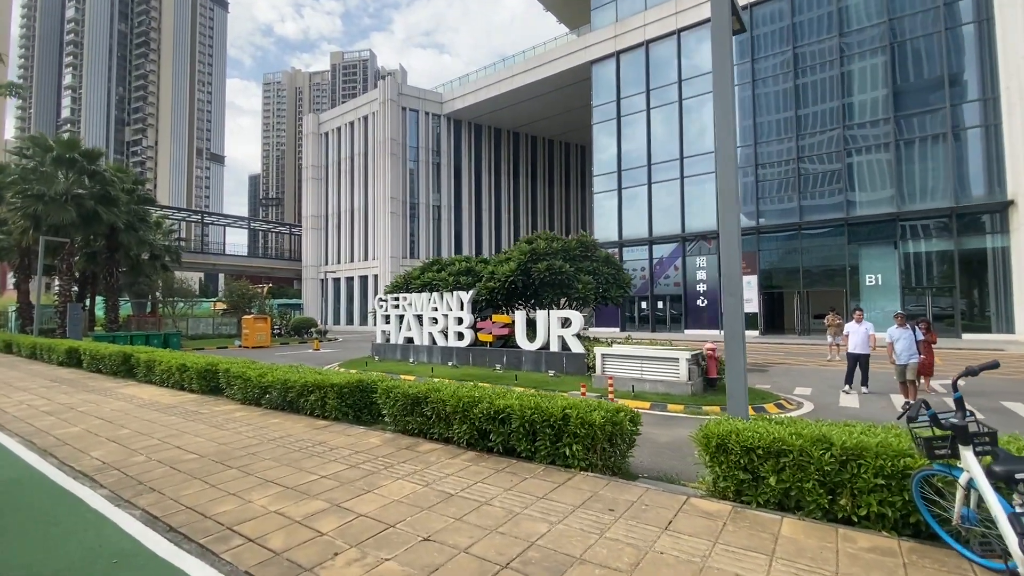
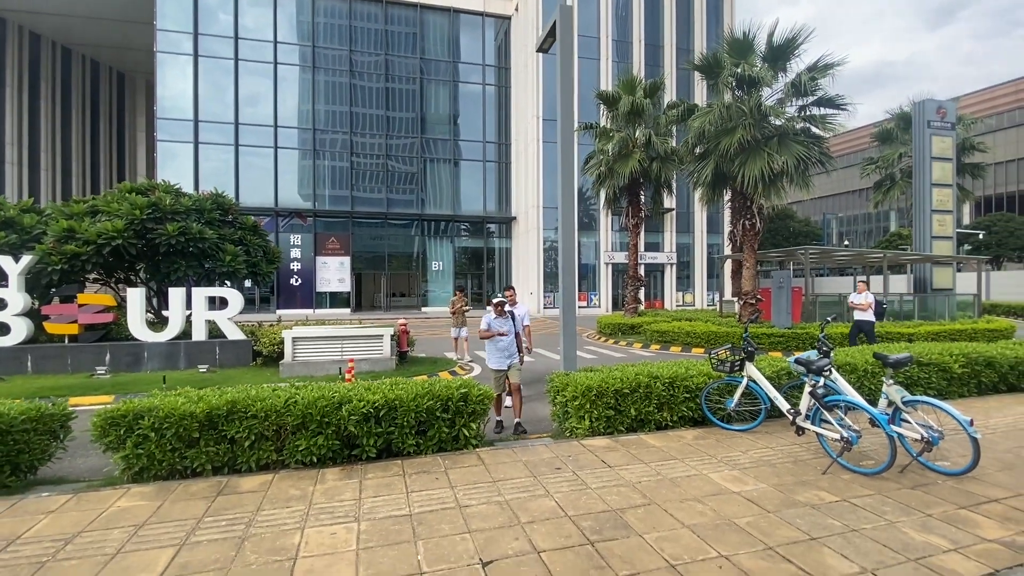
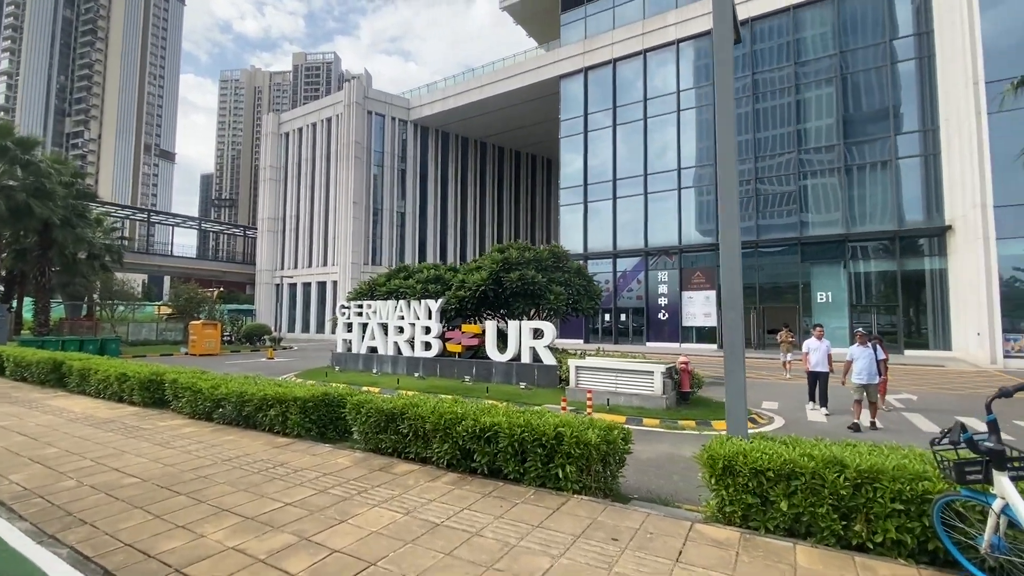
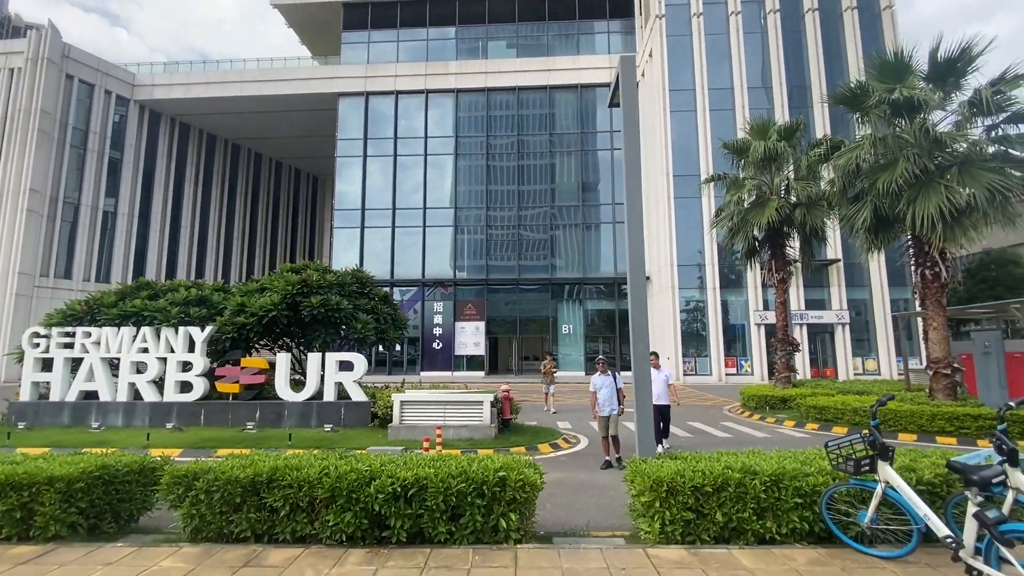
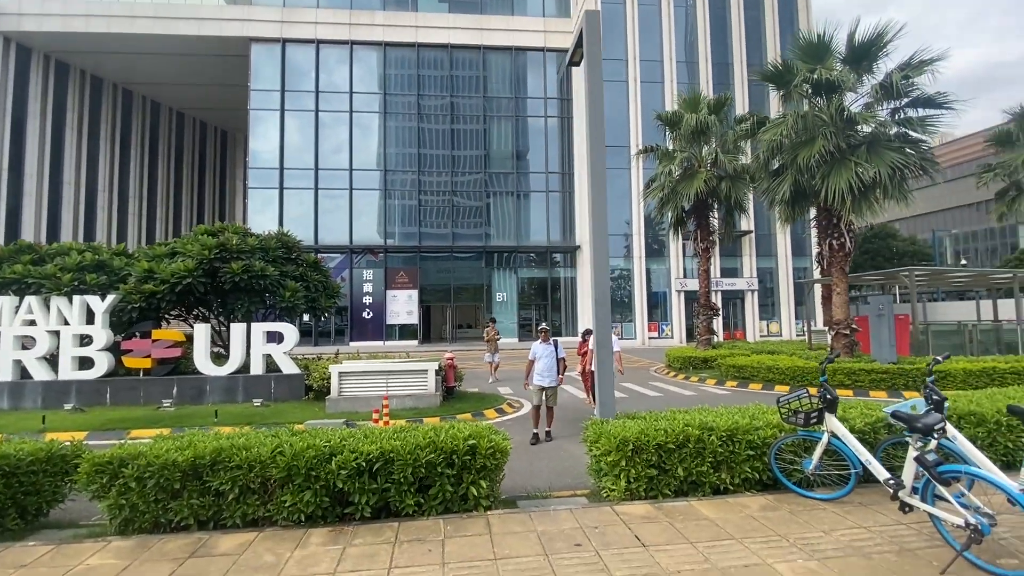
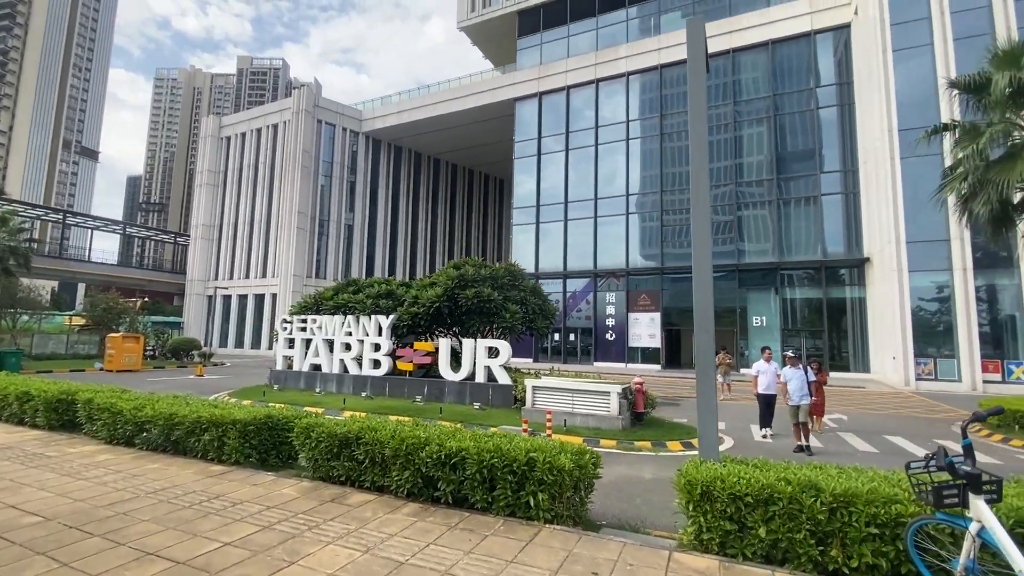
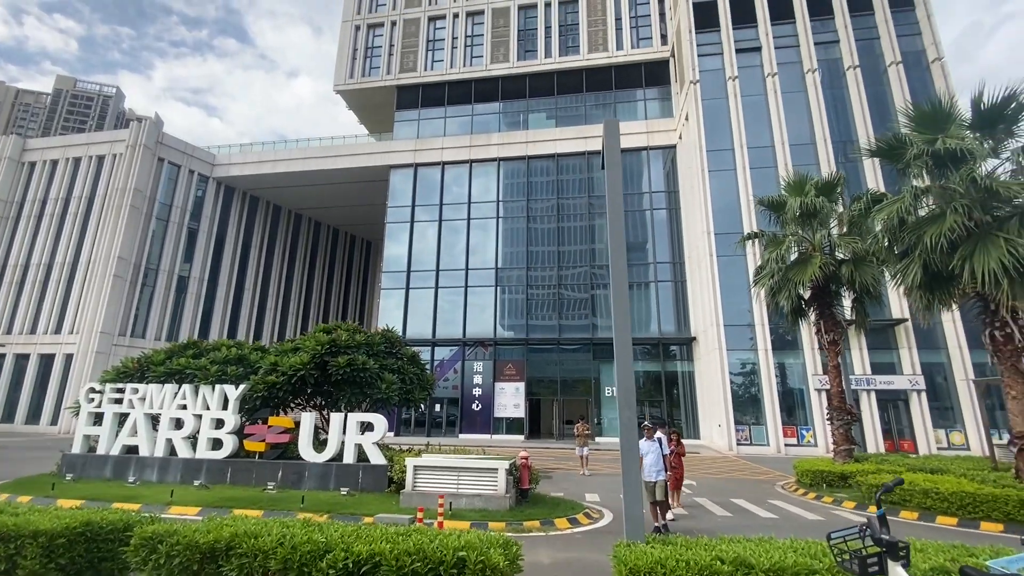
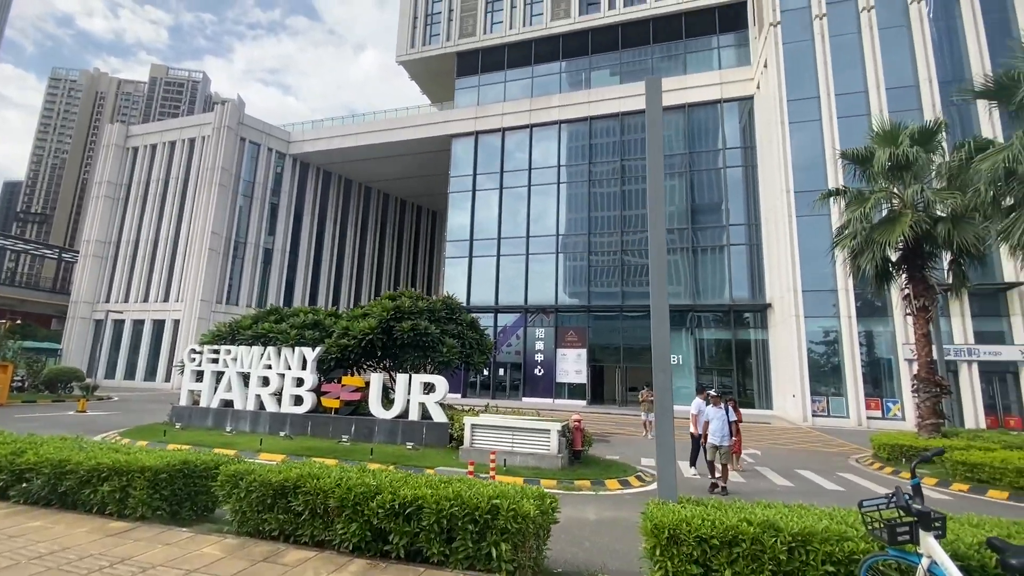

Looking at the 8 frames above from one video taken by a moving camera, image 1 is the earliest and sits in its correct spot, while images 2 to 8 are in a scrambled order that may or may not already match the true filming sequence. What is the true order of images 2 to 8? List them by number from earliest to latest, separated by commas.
3, 6, 8, 7, 4, 5, 2
